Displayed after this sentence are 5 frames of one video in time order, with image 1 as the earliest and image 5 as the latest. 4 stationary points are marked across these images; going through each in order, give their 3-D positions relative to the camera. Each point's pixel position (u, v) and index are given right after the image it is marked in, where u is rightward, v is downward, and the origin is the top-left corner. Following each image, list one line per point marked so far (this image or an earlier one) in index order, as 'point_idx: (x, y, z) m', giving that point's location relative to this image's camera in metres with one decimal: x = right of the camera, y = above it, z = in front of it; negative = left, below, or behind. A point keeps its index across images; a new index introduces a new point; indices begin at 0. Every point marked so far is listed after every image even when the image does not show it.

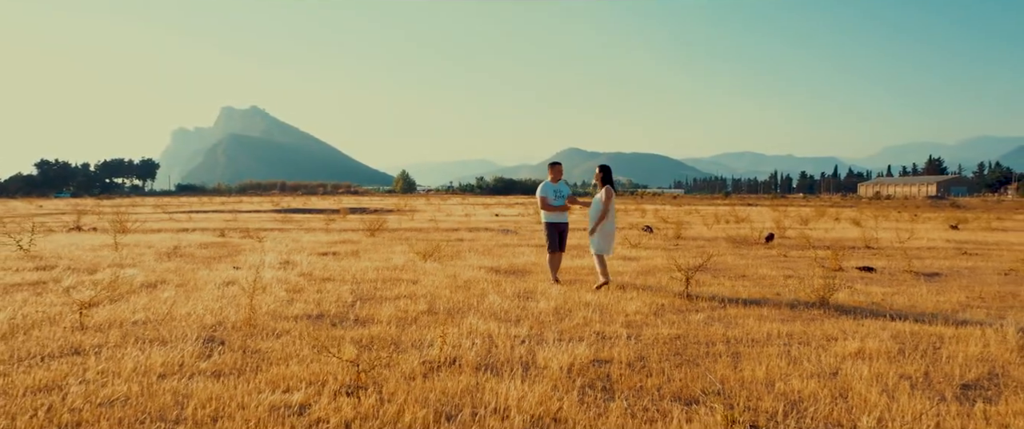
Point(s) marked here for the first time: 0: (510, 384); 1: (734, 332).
0: (0.0, -1.4, +5.5) m
1: (+2.5, -1.3, +7.6) m
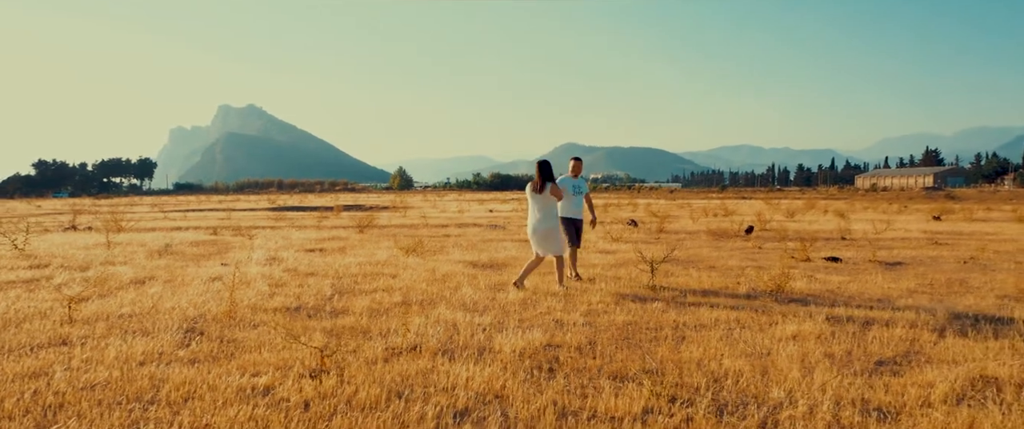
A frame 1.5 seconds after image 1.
0: (-0.4, -1.3, +6.0) m
1: (+2.0, -1.2, +8.1) m
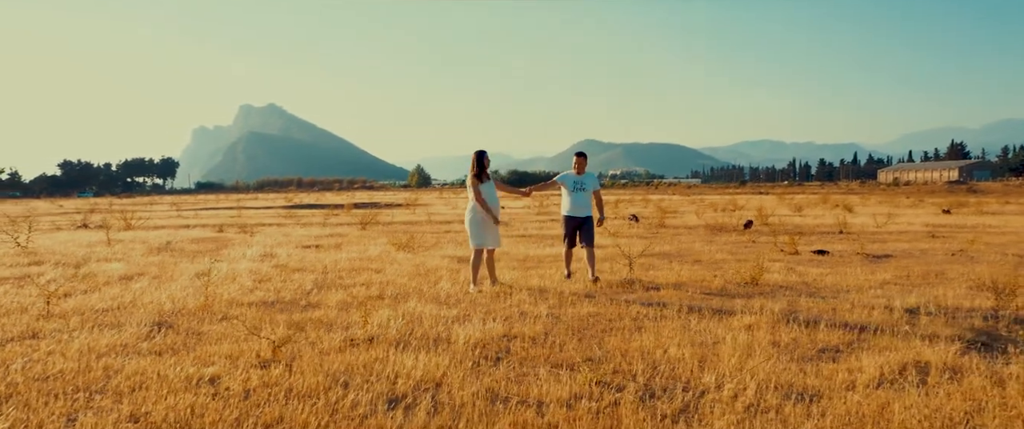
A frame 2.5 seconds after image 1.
0: (-0.9, -1.3, +6.1) m
1: (+1.6, -1.1, +8.1) m
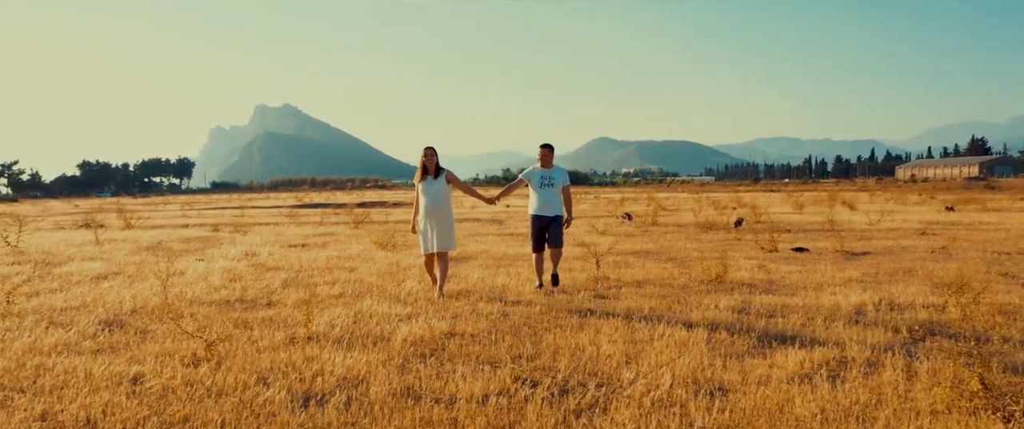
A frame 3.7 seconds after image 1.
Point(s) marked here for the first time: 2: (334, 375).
0: (-1.5, -1.3, +6.1) m
1: (+1.0, -1.1, +8.1) m
2: (-1.4, -1.3, +5.5) m
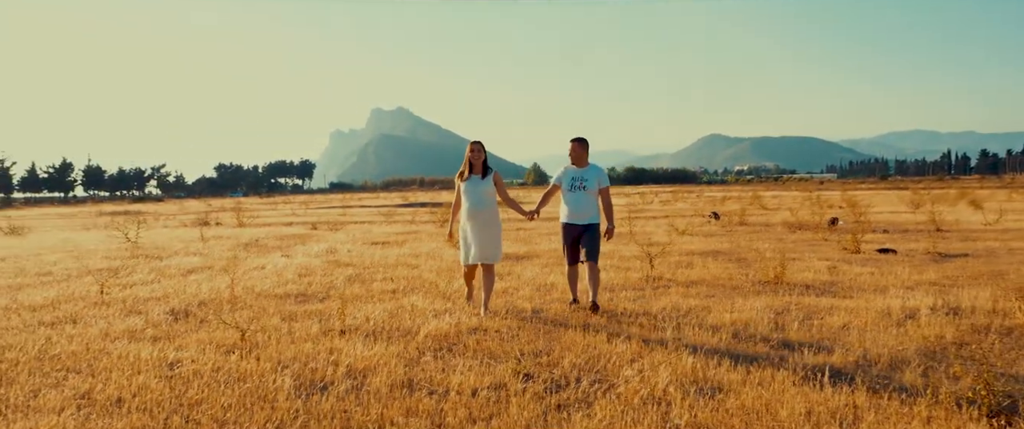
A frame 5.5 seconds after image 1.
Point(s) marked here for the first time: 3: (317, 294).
0: (-1.4, -1.2, +6.4) m
1: (+1.4, -1.1, +7.9) m
2: (-1.4, -1.3, +5.8) m
3: (-2.8, -1.1, +9.9) m
